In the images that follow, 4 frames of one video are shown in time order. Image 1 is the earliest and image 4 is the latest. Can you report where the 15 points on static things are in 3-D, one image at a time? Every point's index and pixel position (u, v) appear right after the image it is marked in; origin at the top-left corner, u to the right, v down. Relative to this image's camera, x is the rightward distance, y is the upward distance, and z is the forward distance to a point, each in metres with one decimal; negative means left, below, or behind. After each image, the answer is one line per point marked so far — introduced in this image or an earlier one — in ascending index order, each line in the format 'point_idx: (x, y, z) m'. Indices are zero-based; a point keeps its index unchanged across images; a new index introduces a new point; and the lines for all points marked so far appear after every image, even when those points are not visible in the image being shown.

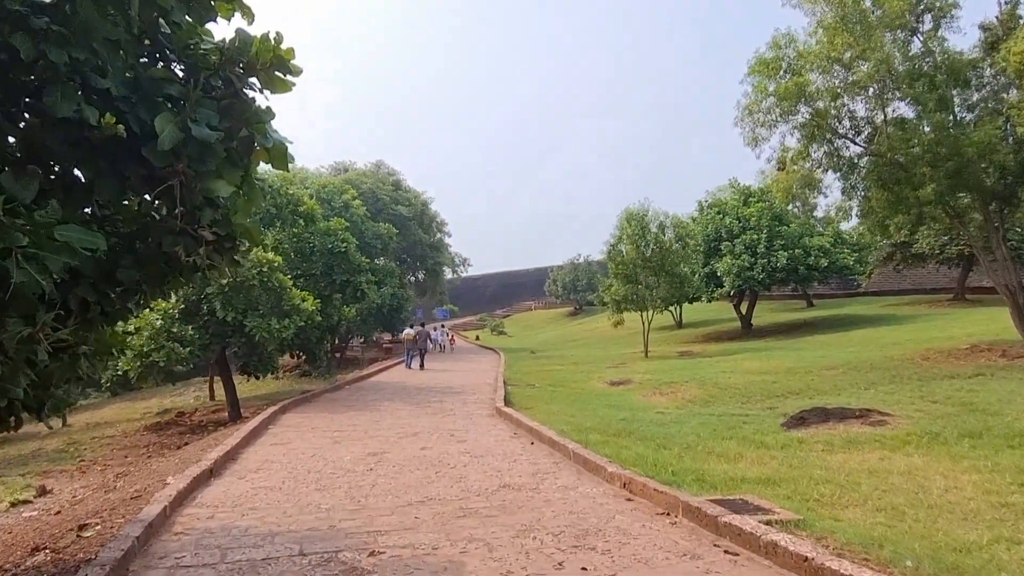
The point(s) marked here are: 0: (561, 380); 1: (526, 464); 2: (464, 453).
0: (+1.1, -2.1, +17.5) m
1: (+0.1, -1.5, +6.6) m
2: (-0.5, -1.6, +7.3) m
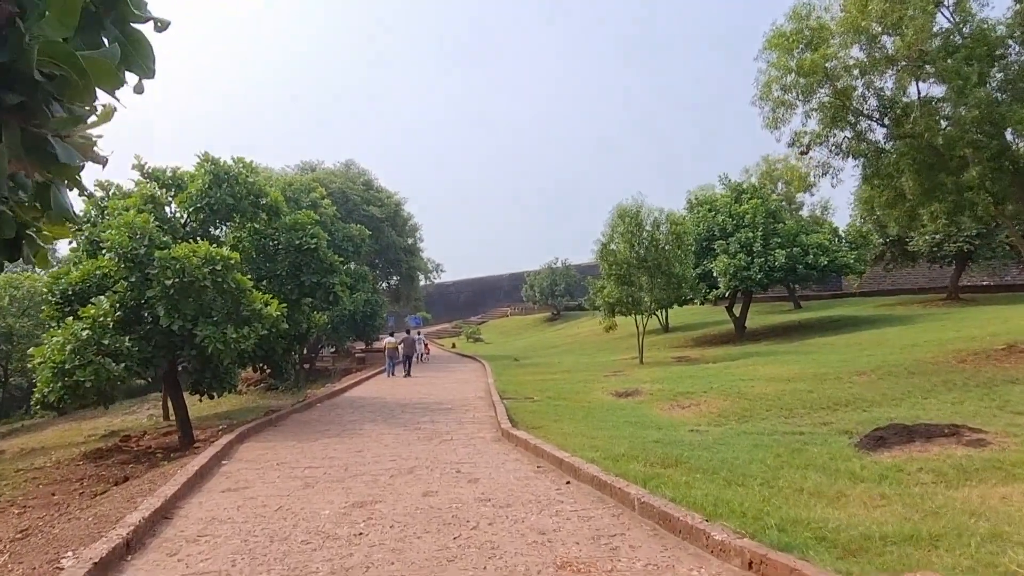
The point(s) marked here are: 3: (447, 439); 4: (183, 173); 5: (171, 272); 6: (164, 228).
0: (+1.0, -2.1, +15.7) m
1: (+0.4, -1.5, +4.8) m
2: (-0.2, -1.5, +5.5) m
3: (-0.8, -1.8, +8.9) m
4: (-5.5, +1.9, +12.7) m
5: (-4.4, +0.2, +9.7) m
6: (-5.2, +0.9, +11.5) m
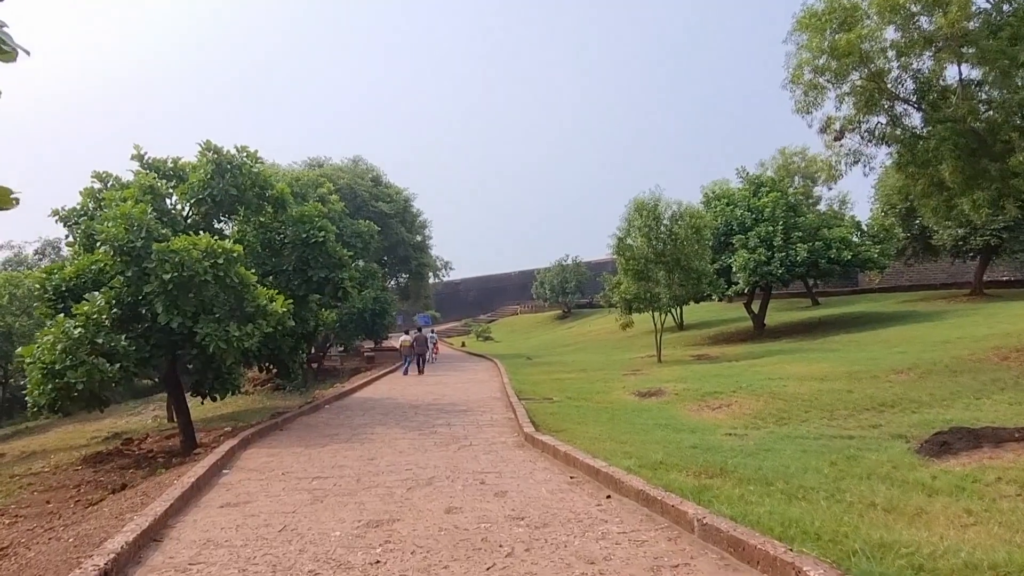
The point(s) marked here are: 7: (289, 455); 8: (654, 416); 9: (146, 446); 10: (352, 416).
0: (+1.3, -2.0, +15.0) m
1: (+0.6, -1.4, +4.1) m
2: (0.0, -1.5, +4.8) m
3: (-0.5, -1.7, +8.2) m
4: (-5.2, +2.0, +12.0) m
5: (-4.1, +0.3, +9.1) m
6: (-5.0, +1.0, +10.8) m
7: (-2.2, -1.7, +7.5) m
8: (+2.1, -1.9, +11.1) m
9: (-6.8, -2.9, +14.2) m
10: (-2.4, -1.9, +11.3) m
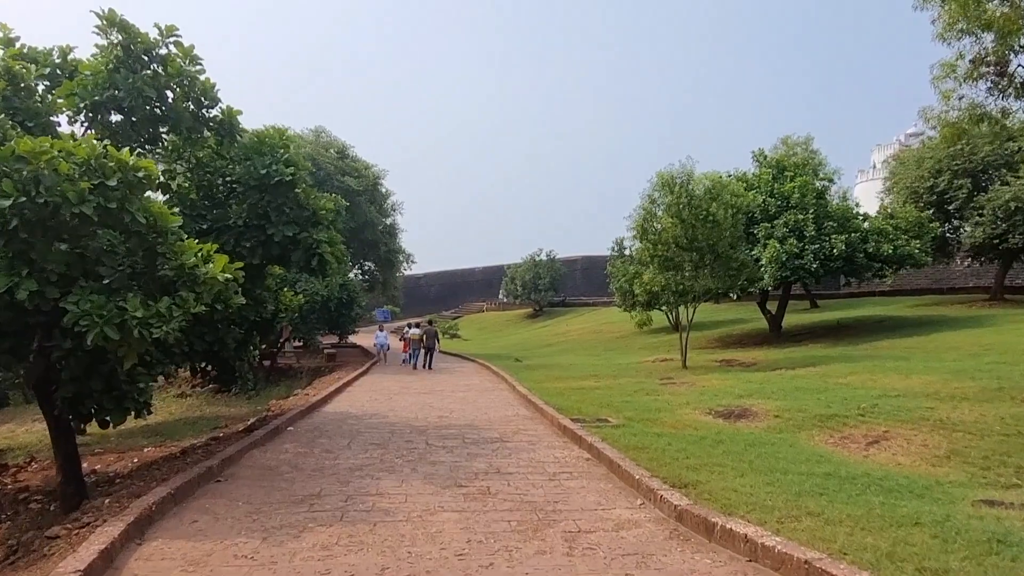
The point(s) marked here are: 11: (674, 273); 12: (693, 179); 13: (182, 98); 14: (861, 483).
0: (+1.7, -1.8, +11.3) m
1: (+1.7, -1.1, +0.3) m
2: (+1.1, -1.2, +1.0) m
3: (+0.3, -1.4, +4.4) m
4: (-4.5, +2.4, +7.9) m
5: (-3.3, +0.7, +5.0) m
6: (-4.2, +1.4, +6.7) m
7: (-1.3, -1.3, +3.6) m
8: (+2.7, -1.6, +7.4) m
9: (-6.4, -2.5, +9.9) m
10: (-1.7, -1.5, +7.3) m
11: (+3.9, +0.4, +18.6) m
12: (+4.3, +2.6, +18.2) m
13: (-3.5, +2.0, +8.2) m
14: (+2.8, -1.5, +6.1) m
